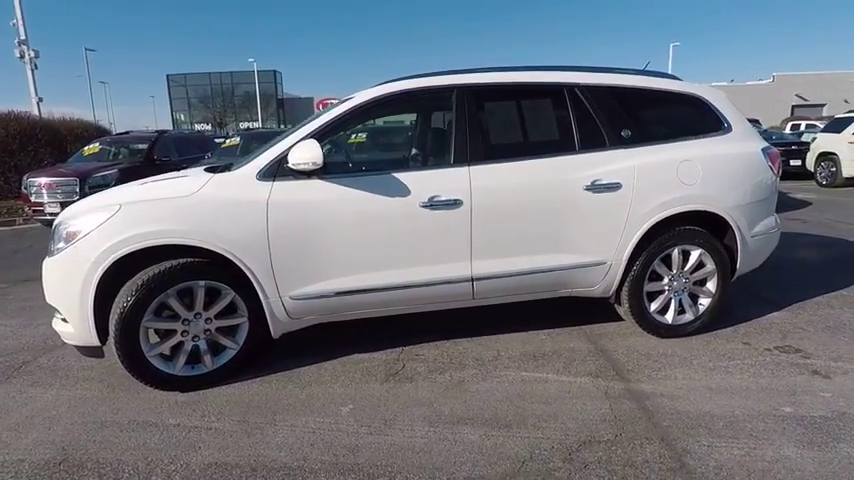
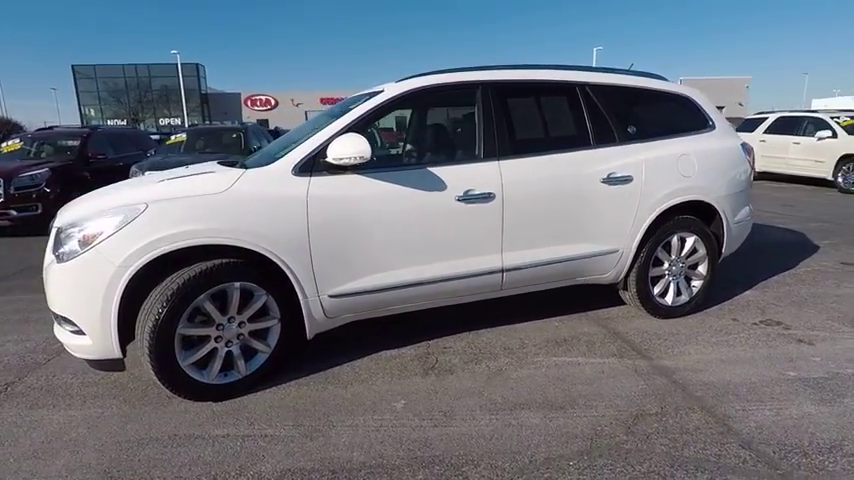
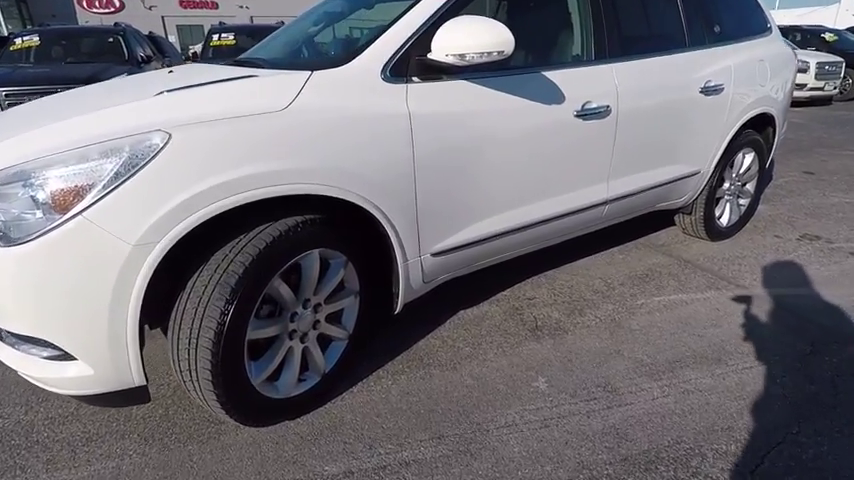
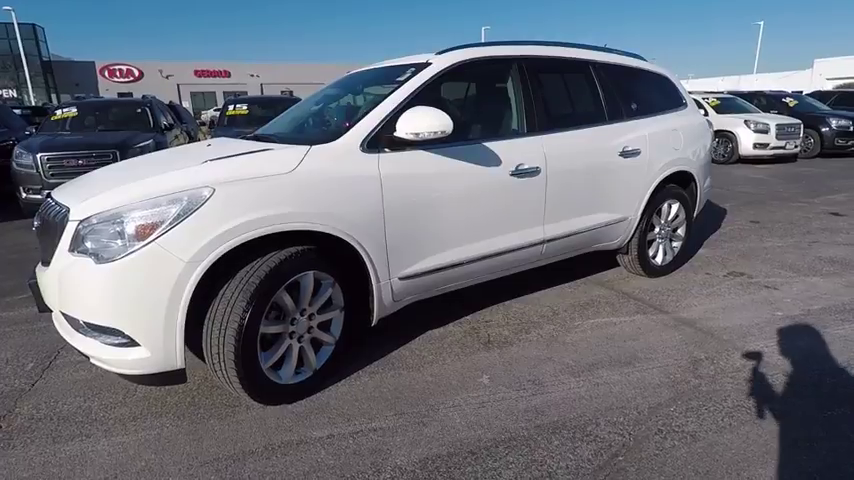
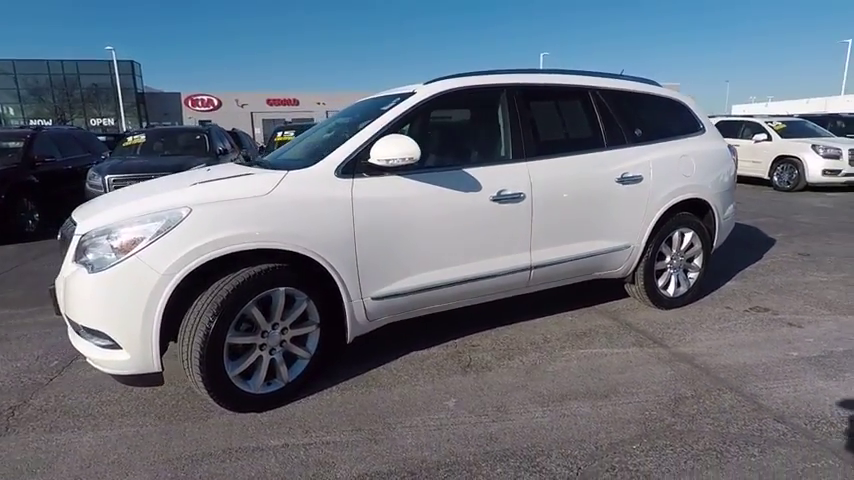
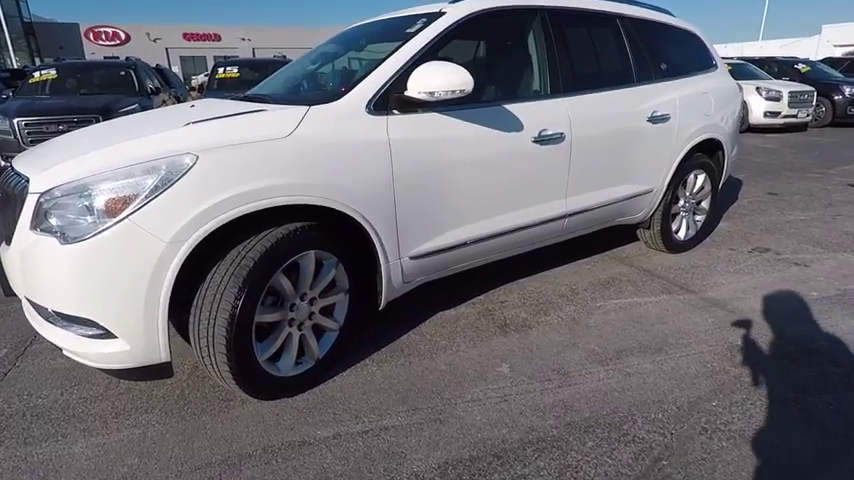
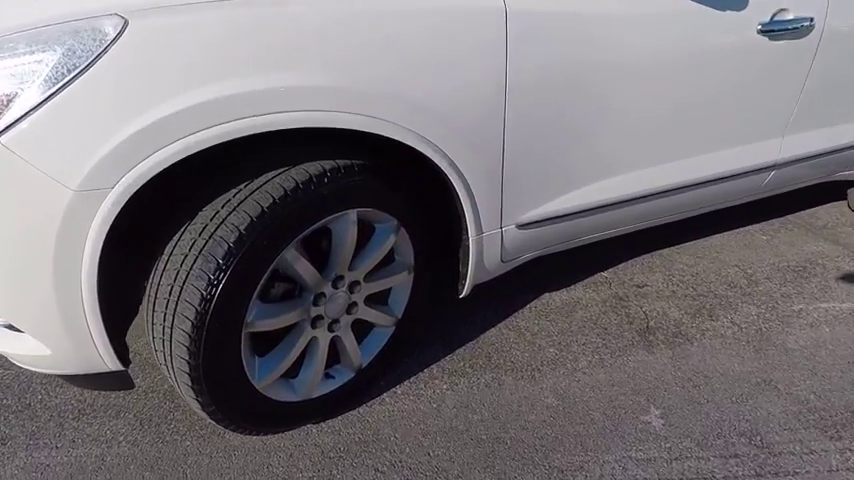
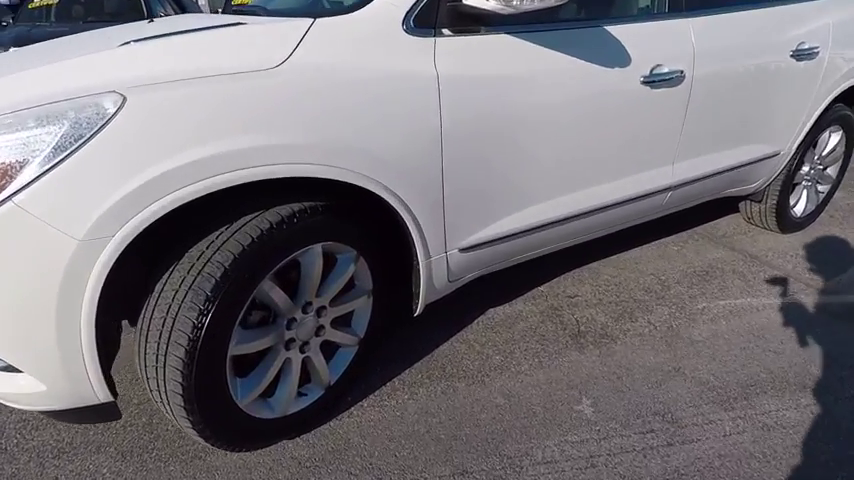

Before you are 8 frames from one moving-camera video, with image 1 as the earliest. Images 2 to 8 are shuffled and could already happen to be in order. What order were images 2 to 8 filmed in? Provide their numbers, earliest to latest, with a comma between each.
2, 5, 4, 6, 3, 8, 7
